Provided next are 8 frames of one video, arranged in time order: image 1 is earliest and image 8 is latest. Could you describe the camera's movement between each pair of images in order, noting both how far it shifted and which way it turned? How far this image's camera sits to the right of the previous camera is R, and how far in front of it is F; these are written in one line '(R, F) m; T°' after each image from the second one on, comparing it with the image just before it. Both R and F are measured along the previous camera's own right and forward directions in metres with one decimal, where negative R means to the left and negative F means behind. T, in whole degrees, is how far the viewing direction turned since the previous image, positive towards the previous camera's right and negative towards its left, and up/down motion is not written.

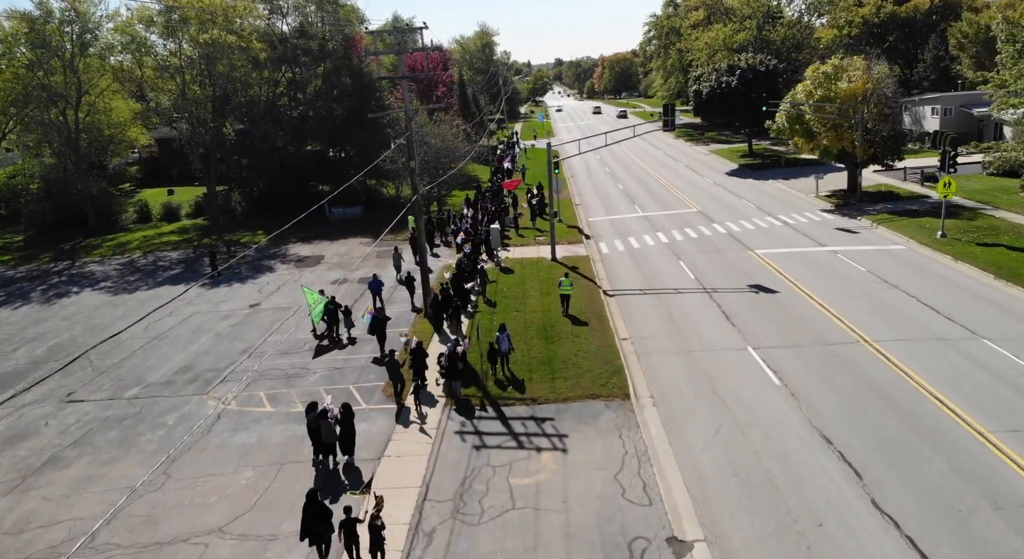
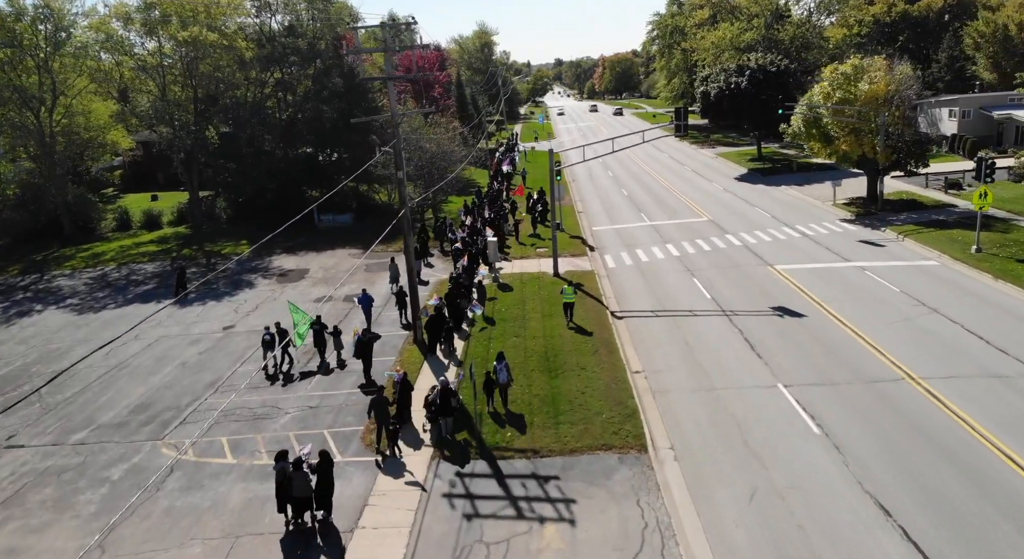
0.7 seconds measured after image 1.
(0.0, +2.2) m; 0°
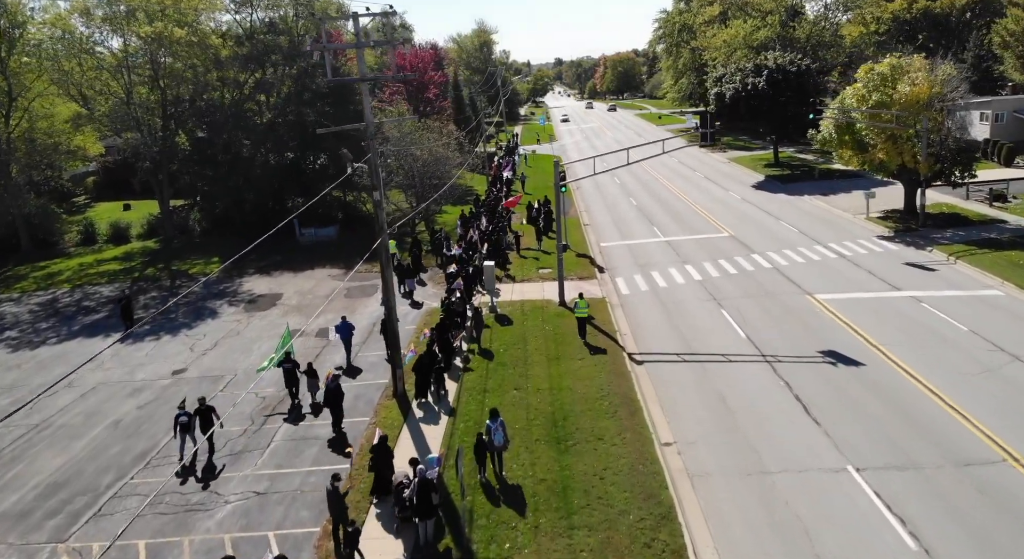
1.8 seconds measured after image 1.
(0.0, +3.4) m; 0°
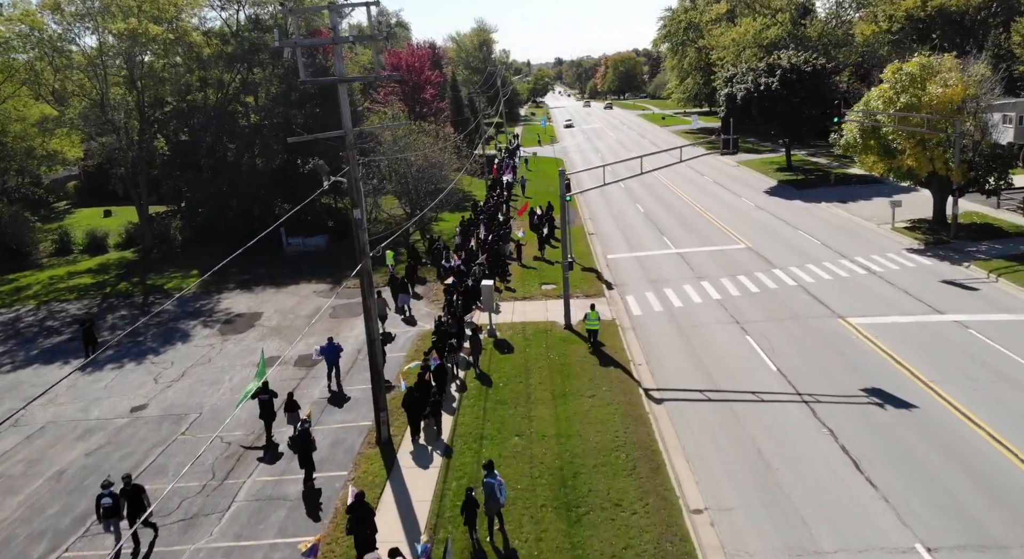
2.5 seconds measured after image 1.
(0.0, +2.2) m; 0°
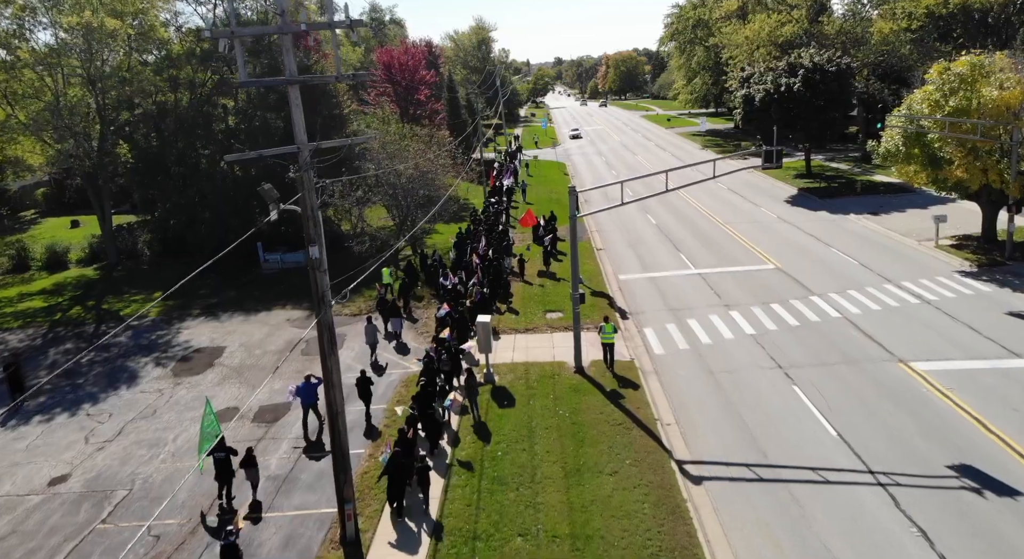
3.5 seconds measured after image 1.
(0.0, +3.2) m; 0°
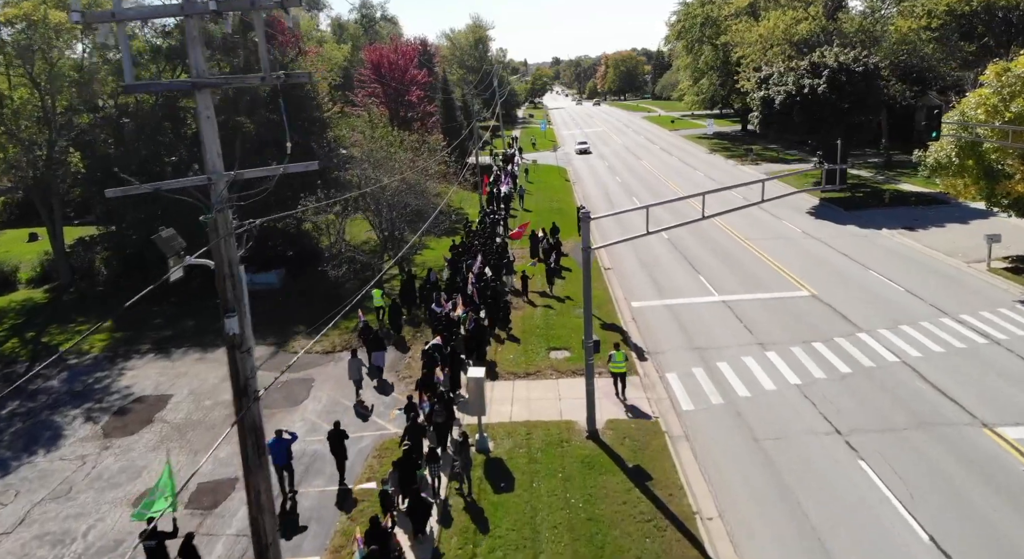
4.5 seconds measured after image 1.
(0.0, +3.2) m; 0°
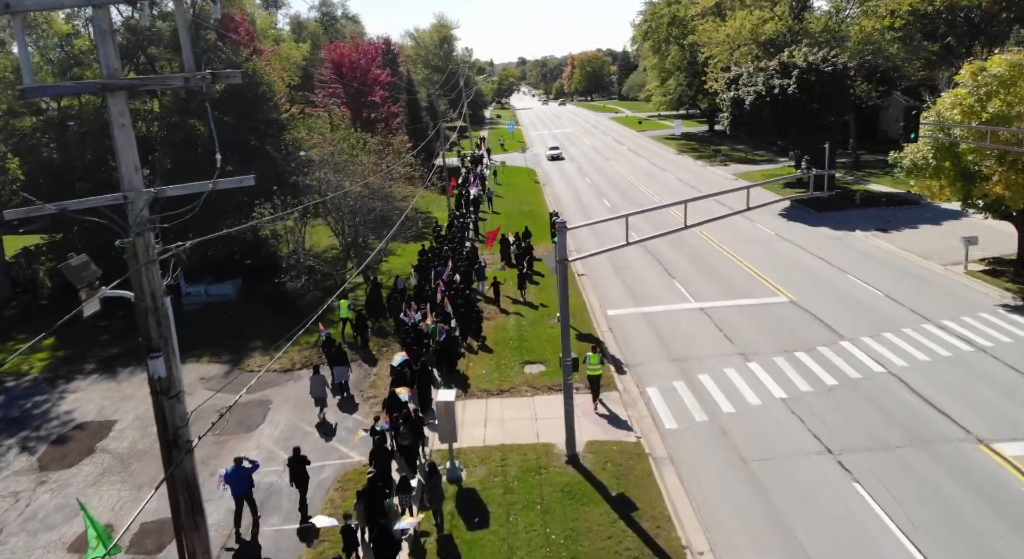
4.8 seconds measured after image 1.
(-0.1, +1.0) m; +2°
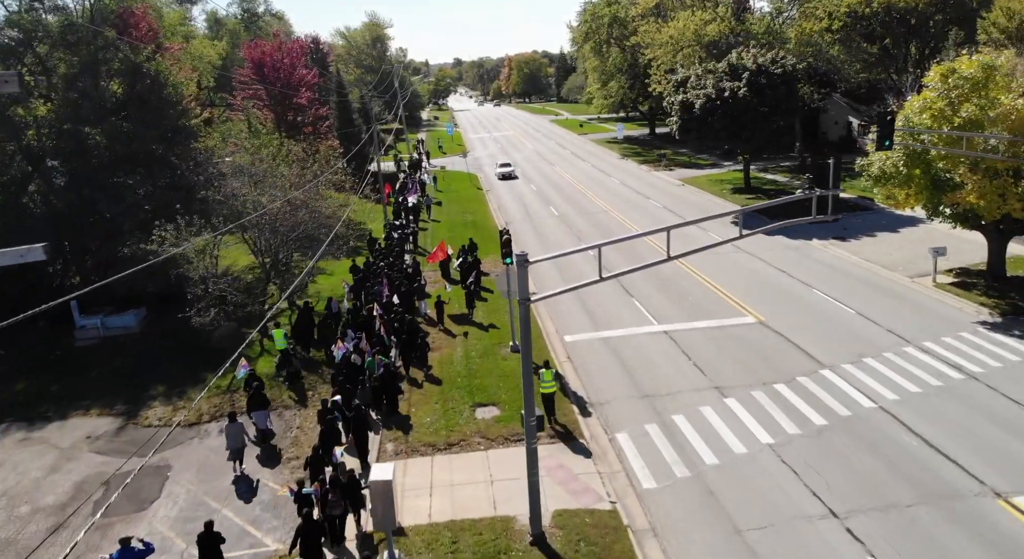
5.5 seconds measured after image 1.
(-0.1, +2.4) m; +5°
